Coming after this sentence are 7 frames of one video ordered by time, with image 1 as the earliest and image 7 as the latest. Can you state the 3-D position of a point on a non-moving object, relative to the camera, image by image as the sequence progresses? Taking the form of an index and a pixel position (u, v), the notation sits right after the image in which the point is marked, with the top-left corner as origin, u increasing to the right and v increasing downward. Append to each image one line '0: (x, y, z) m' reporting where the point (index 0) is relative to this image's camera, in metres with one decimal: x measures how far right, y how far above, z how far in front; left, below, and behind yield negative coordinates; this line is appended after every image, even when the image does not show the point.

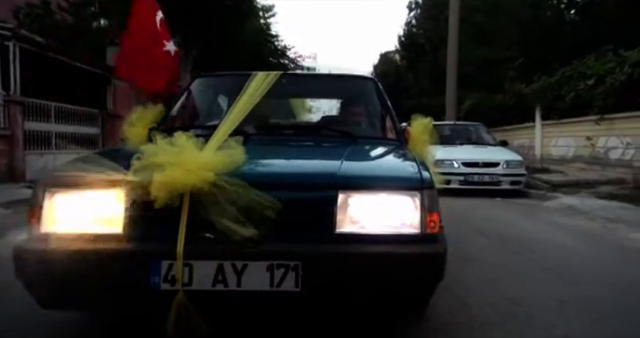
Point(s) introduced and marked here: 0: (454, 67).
0: (+4.3, +3.3, +19.7) m
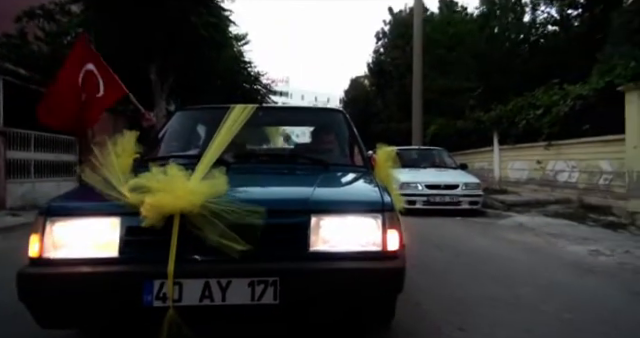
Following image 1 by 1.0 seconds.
0: (+3.3, +2.6, +20.5) m
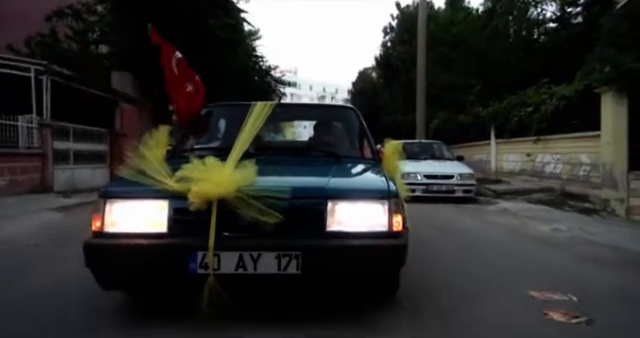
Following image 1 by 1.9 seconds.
0: (+3.7, +2.9, +21.2) m
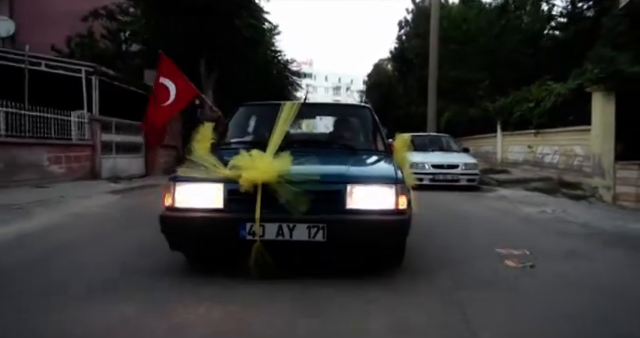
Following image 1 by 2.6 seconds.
0: (+4.3, +3.2, +22.0) m
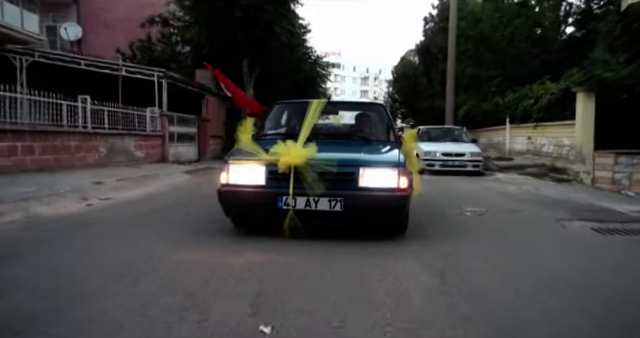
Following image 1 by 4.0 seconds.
0: (+5.4, +3.7, +23.6) m
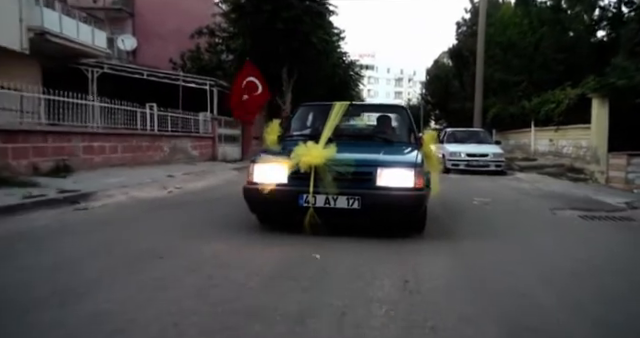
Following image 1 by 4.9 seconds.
0: (+6.8, +3.6, +24.4) m
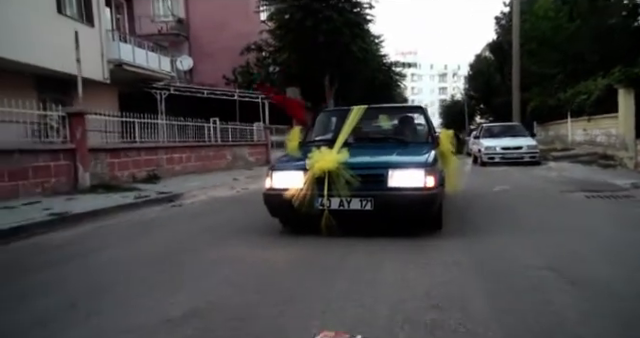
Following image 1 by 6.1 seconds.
0: (+8.6, +4.0, +24.9) m
